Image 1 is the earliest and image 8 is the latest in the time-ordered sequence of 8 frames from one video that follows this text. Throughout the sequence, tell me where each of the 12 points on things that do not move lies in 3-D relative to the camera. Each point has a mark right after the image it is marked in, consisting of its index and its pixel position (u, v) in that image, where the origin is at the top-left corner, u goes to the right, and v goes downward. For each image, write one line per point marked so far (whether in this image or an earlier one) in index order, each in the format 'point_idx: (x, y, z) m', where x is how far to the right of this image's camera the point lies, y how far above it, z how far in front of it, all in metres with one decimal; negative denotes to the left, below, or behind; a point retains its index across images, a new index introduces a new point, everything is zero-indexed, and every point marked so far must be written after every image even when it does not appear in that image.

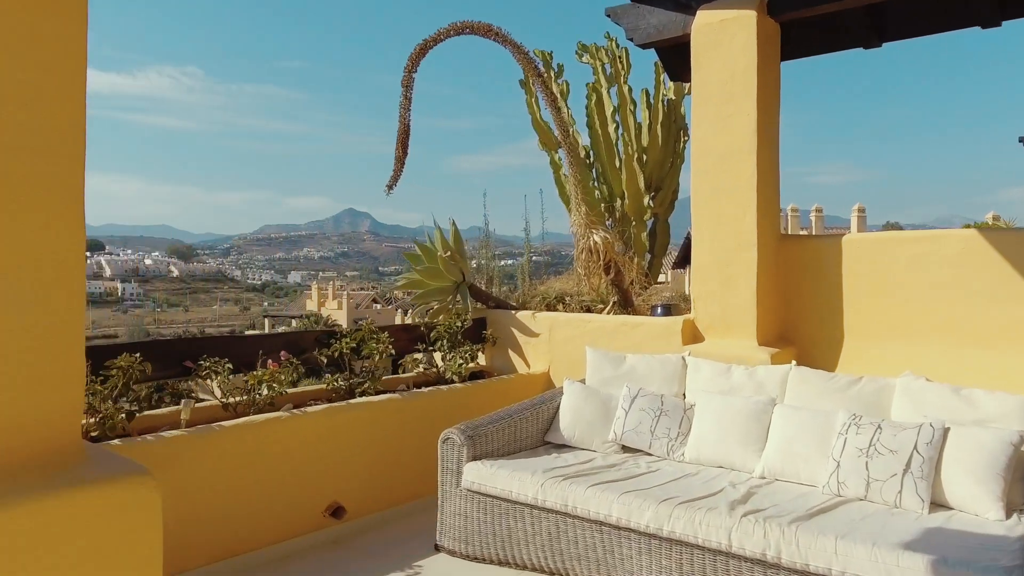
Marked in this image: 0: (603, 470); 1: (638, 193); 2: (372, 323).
0: (+0.4, -0.7, +2.5) m
1: (+0.9, +0.7, +4.6) m
2: (-0.7, -0.2, +3.2) m
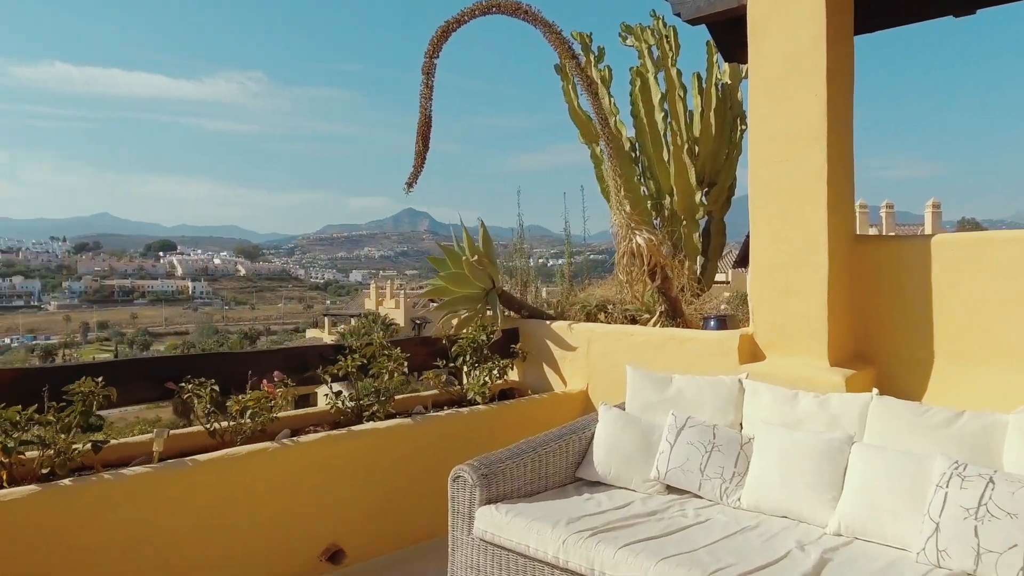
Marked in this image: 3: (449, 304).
0: (+0.4, -0.8, +2.1) m
1: (+1.1, +0.6, +4.1) m
2: (-0.6, -0.2, +2.8) m
3: (-0.3, -0.1, +3.6) m
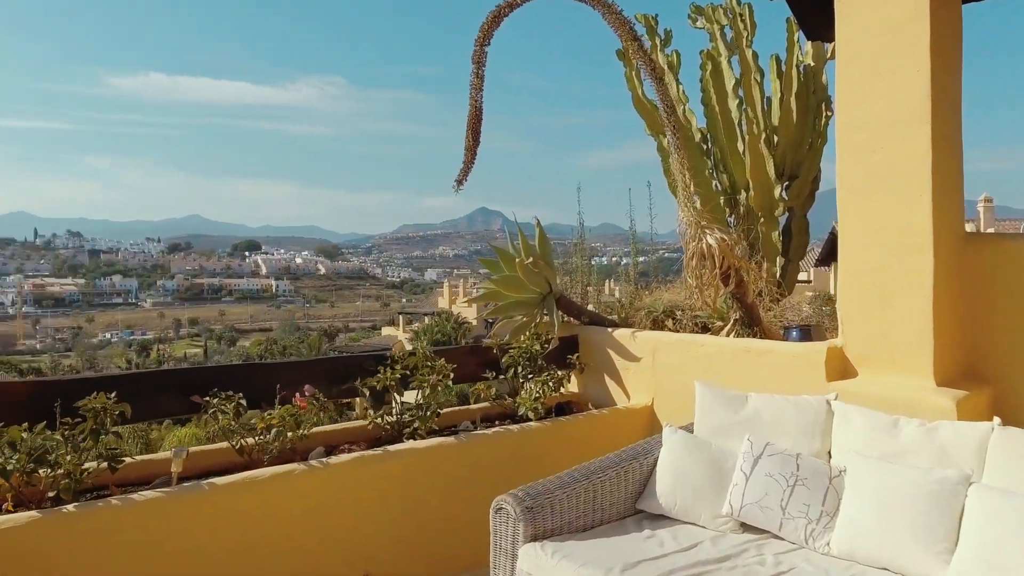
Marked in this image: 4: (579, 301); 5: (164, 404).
0: (+0.5, -0.8, +1.8) m
1: (+1.5, +0.6, +3.7) m
2: (-0.3, -0.2, +2.7) m
3: (0.0, -0.1, +3.4) m
4: (+0.4, -0.1, +4.2) m
5: (-1.1, -0.4, +2.1) m
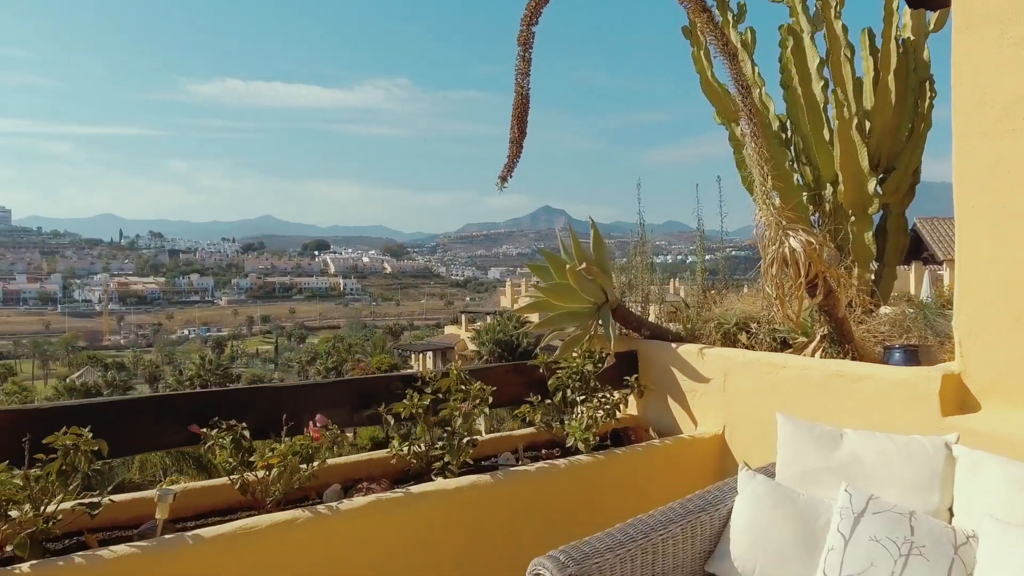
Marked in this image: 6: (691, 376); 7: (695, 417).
0: (+0.6, -0.8, +1.4) m
1: (+1.7, +0.6, +3.2) m
2: (-0.2, -0.3, +2.3) m
3: (+0.2, -0.2, +3.0) m
4: (+0.8, -0.1, +3.8) m
5: (-1.0, -0.4, +1.8) m
6: (+0.8, -0.4, +2.9) m
7: (+0.8, -0.6, +2.8) m
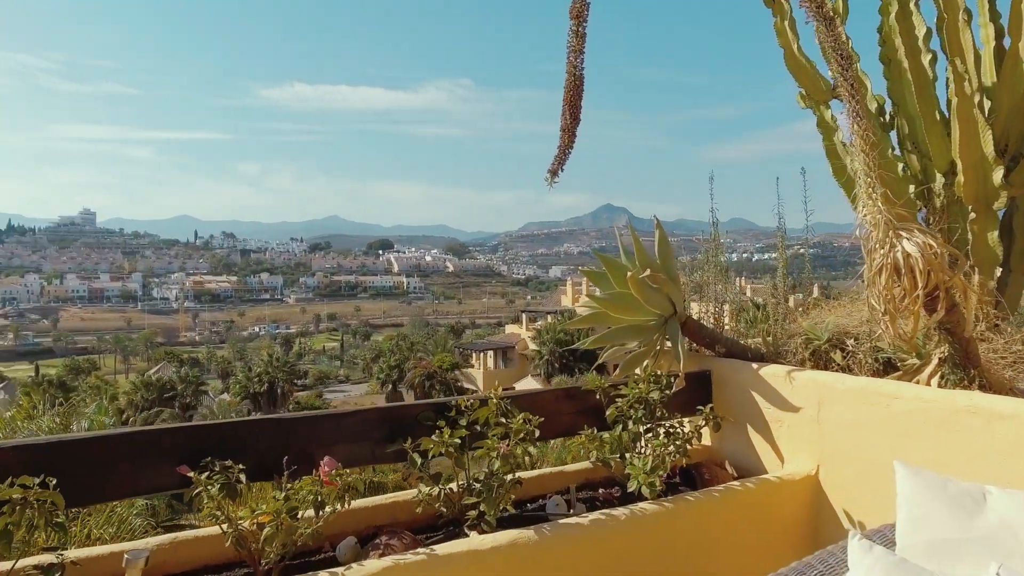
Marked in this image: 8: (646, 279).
0: (+0.7, -0.9, +1.0) m
1: (+2.0, +0.5, +2.7) m
2: (0.0, -0.3, +2.0) m
3: (+0.4, -0.2, +2.6) m
4: (+1.0, -0.2, +3.4) m
5: (-0.9, -0.5, +1.5) m
6: (+1.0, -0.4, +2.4) m
7: (+1.0, -0.6, +2.4) m
8: (+0.5, 0.0, +2.6) m
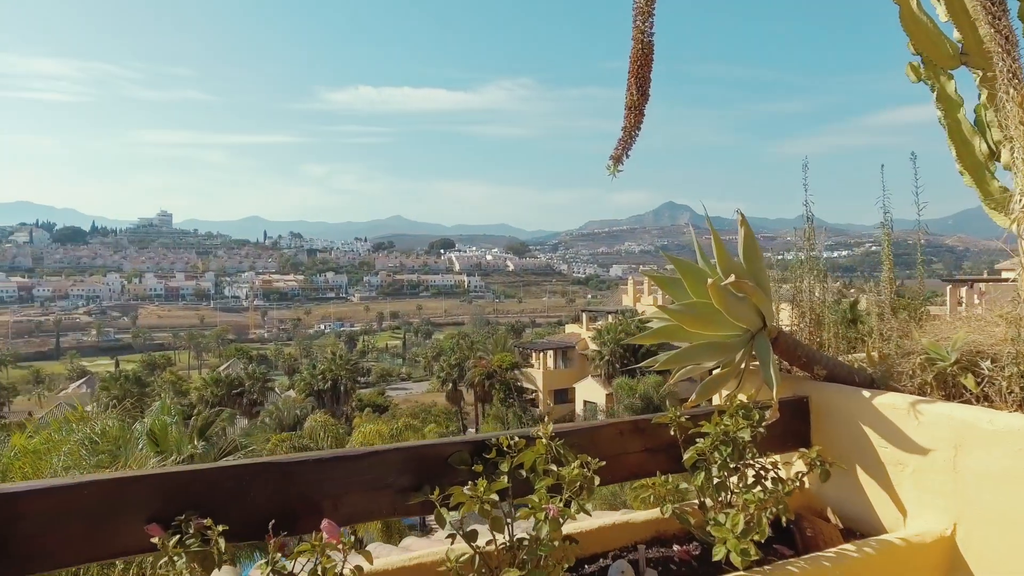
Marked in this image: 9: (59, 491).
0: (+0.7, -0.9, +0.6) m
1: (+2.2, +0.5, +2.1) m
2: (+0.1, -0.4, +1.6) m
3: (+0.6, -0.2, +2.2) m
4: (+1.3, -0.2, +2.9) m
5: (-0.8, -0.5, +1.2) m
6: (+1.2, -0.5, +1.9) m
7: (+1.2, -0.6, +1.9) m
8: (+0.7, 0.0, +2.1) m
9: (-0.8, -0.4, +1.2) m
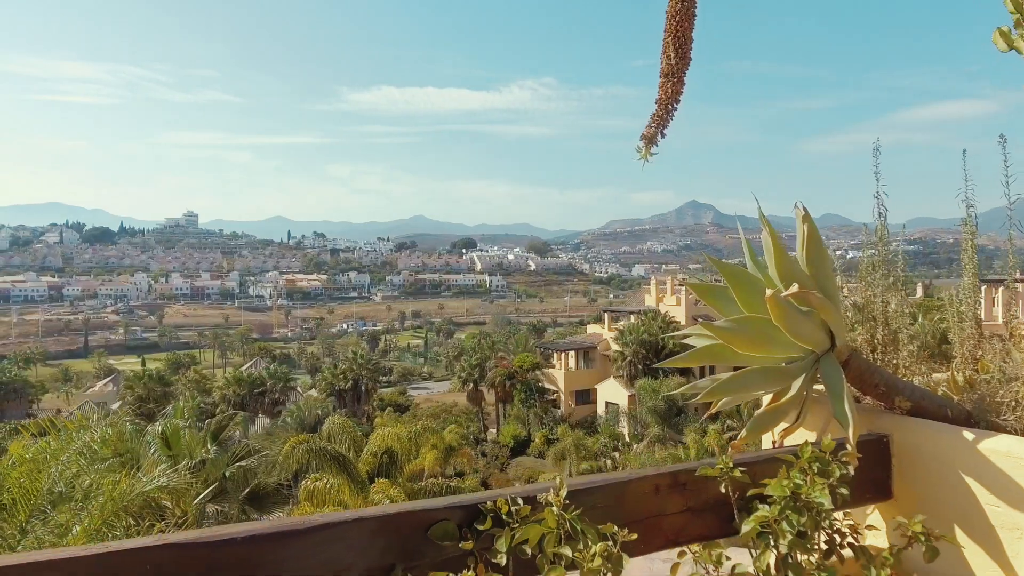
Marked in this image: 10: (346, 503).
0: (+0.7, -0.9, +0.1) m
1: (+2.2, +0.4, +1.7) m
2: (+0.1, -0.4, +1.2) m
3: (+0.6, -0.3, +1.8) m
4: (+1.4, -0.2, +2.5) m
5: (-0.8, -0.5, +0.9) m
6: (+1.2, -0.5, +1.5) m
7: (+1.2, -0.7, +1.5) m
8: (+0.7, 0.0, +1.7) m
9: (-0.9, -0.4, +0.9) m
10: (-2.2, -2.9, +8.7) m
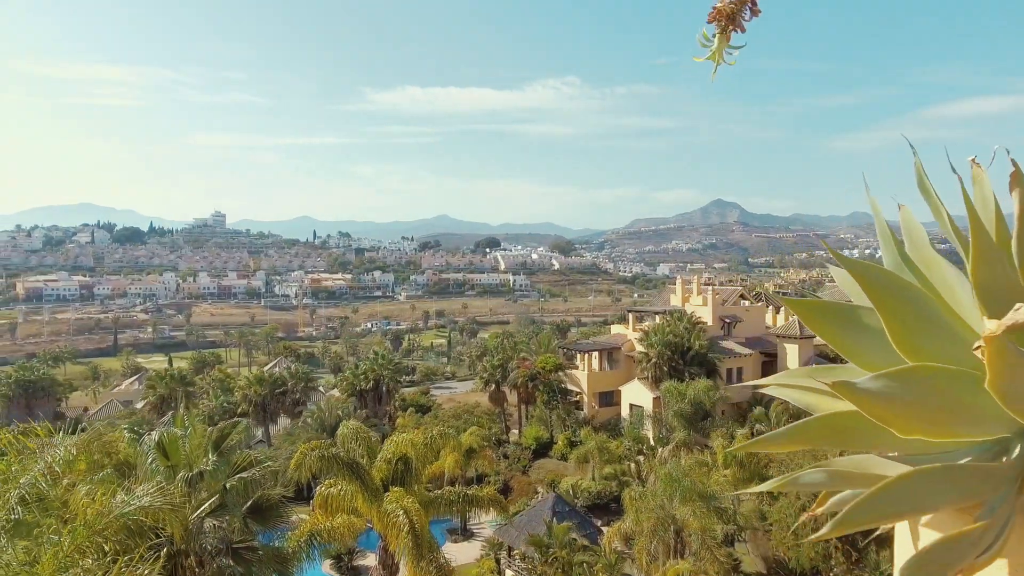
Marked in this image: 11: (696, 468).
0: (+0.6, -1.0, -0.3) m
1: (+2.2, +0.4, +1.2) m
2: (+0.1, -0.4, +0.8) m
3: (+0.6, -0.3, +1.4) m
4: (+1.4, -0.3, +2.1) m
5: (-0.8, -0.5, +0.5) m
6: (+1.2, -0.5, +1.1) m
7: (+1.2, -0.7, +1.1) m
8: (+0.7, -0.1, +1.3) m
9: (-0.9, -0.4, +0.5) m
10: (-2.0, -2.9, +8.4) m
11: (+4.2, -4.1, +14.8) m
